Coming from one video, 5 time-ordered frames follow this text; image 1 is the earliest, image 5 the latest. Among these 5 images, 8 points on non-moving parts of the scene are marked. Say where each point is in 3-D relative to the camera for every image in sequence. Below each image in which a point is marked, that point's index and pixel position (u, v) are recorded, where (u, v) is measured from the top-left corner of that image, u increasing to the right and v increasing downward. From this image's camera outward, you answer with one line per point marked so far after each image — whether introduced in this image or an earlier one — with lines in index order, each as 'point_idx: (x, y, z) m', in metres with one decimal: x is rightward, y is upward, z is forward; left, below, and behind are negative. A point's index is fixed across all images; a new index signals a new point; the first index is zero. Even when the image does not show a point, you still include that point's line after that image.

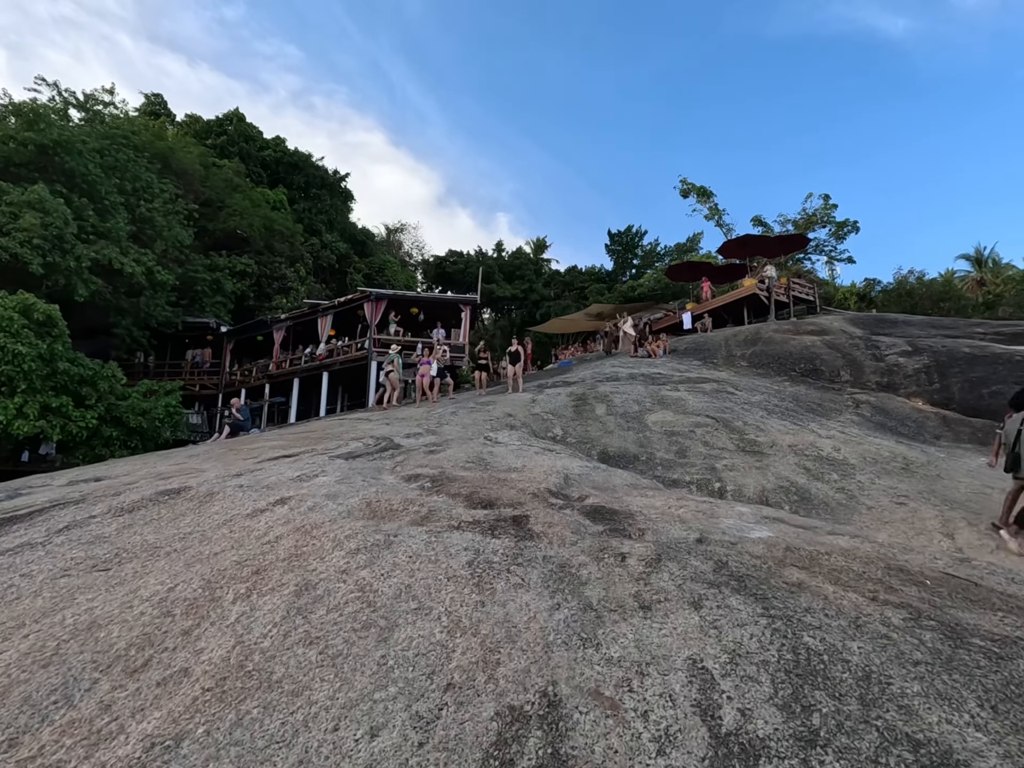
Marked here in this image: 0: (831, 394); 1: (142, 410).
0: (+8.4, -0.3, +15.7) m
1: (-11.0, -0.8, +17.7) m
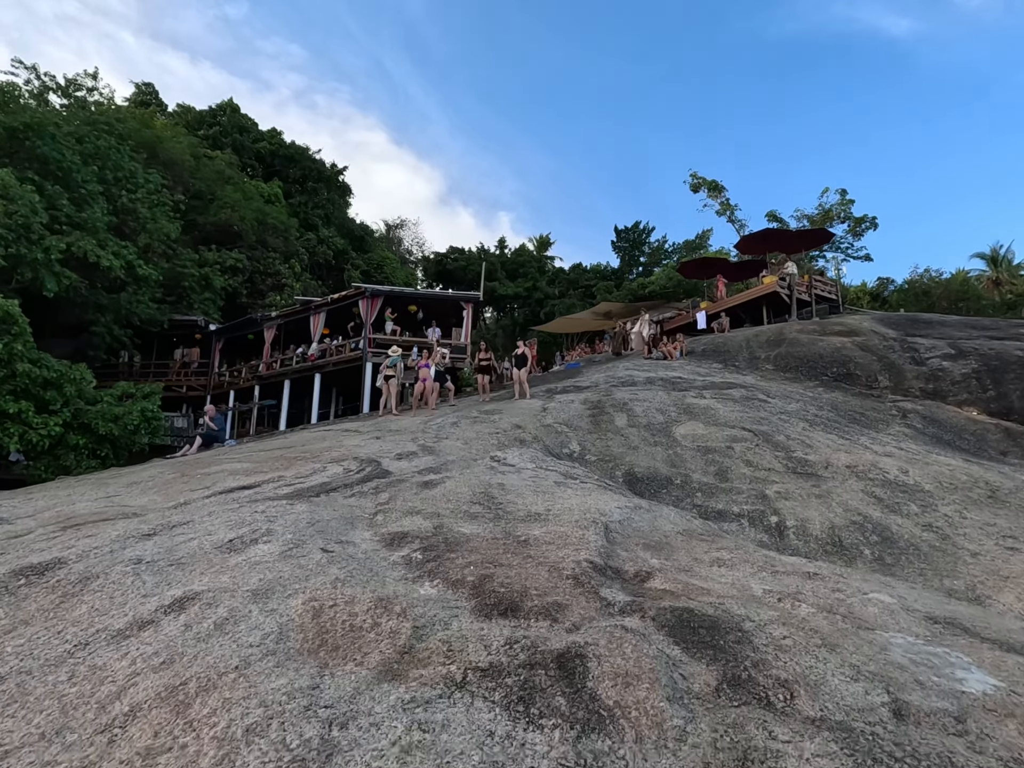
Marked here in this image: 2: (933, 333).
0: (+8.6, -0.4, +14.2) m
1: (-10.8, -0.9, +16.2) m
2: (+13.2, +1.6, +18.8) m
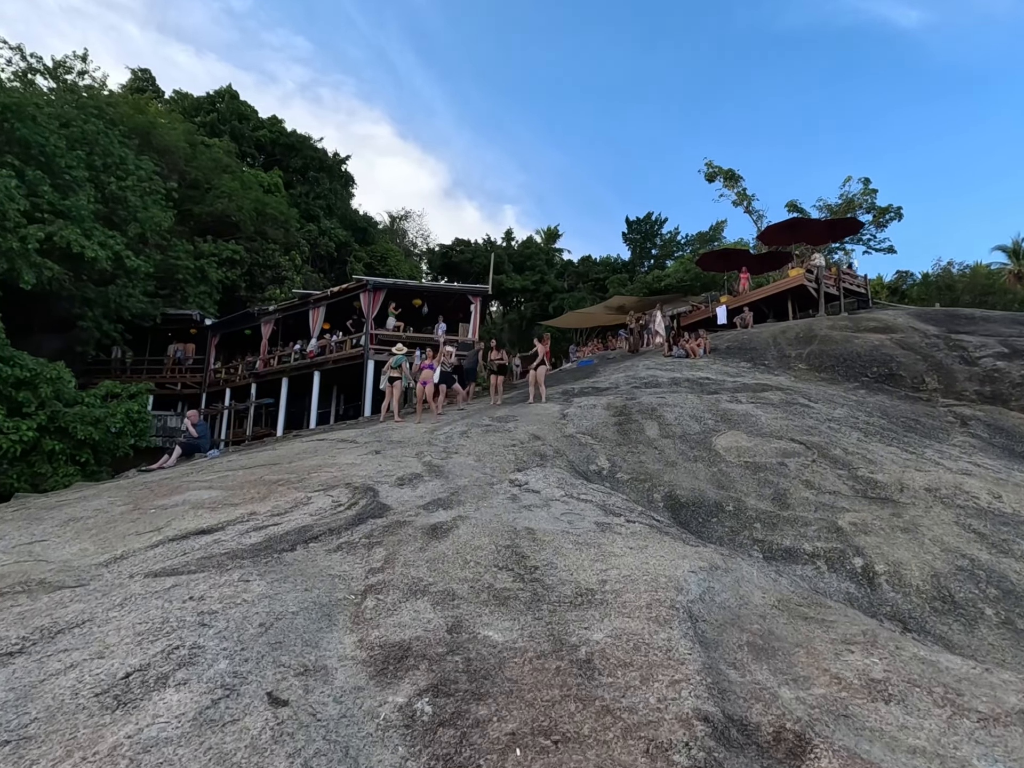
0: (+8.9, -0.5, +12.9) m
1: (-10.5, -0.9, +15.0) m
2: (+13.6, +1.6, +17.4) m
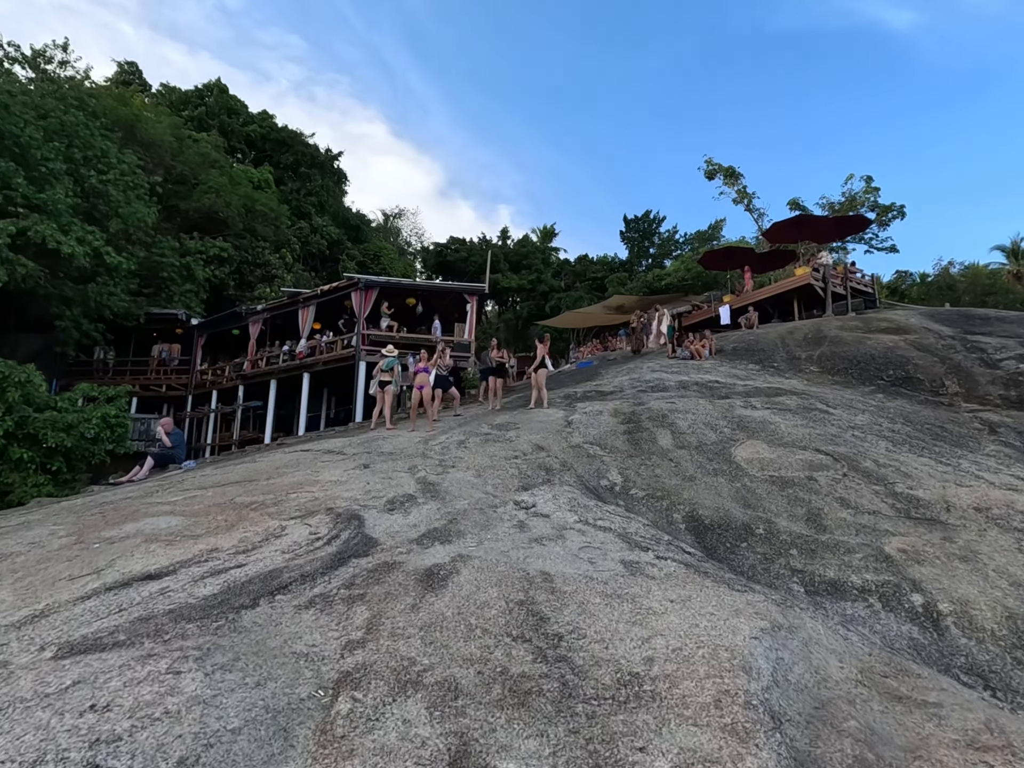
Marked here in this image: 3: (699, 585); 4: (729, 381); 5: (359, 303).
0: (+8.9, -0.6, +12.2) m
1: (-10.5, -0.9, +14.1) m
2: (+13.5, +1.5, +16.8) m
3: (+1.2, -1.3, +3.8) m
4: (+5.2, +0.1, +14.4) m
5: (-4.8, +2.6, +18.9) m
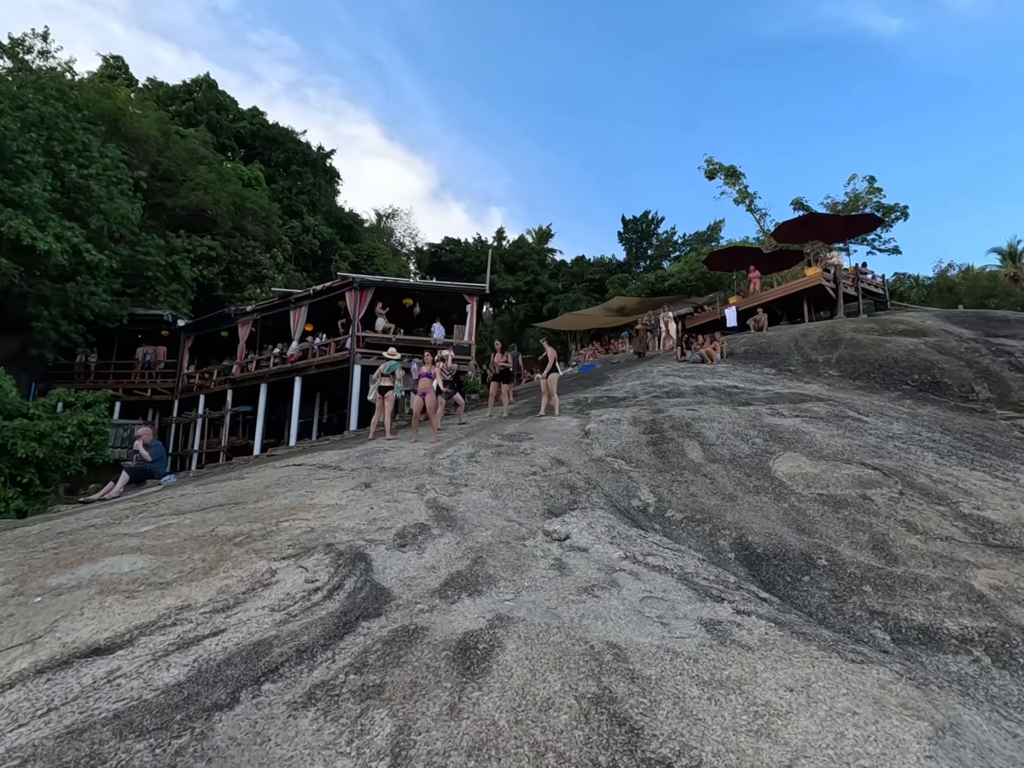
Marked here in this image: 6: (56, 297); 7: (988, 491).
0: (+9.0, -0.7, +11.4) m
1: (-10.4, -1.1, +13.1) m
2: (+13.6, +1.4, +16.1) m
3: (+1.5, -1.4, +3.0) m
4: (+5.4, 0.0, +13.7) m
5: (-4.8, +2.4, +18.0) m
6: (-14.6, +2.8, +19.2) m
7: (+5.9, -1.3, +7.4) m
